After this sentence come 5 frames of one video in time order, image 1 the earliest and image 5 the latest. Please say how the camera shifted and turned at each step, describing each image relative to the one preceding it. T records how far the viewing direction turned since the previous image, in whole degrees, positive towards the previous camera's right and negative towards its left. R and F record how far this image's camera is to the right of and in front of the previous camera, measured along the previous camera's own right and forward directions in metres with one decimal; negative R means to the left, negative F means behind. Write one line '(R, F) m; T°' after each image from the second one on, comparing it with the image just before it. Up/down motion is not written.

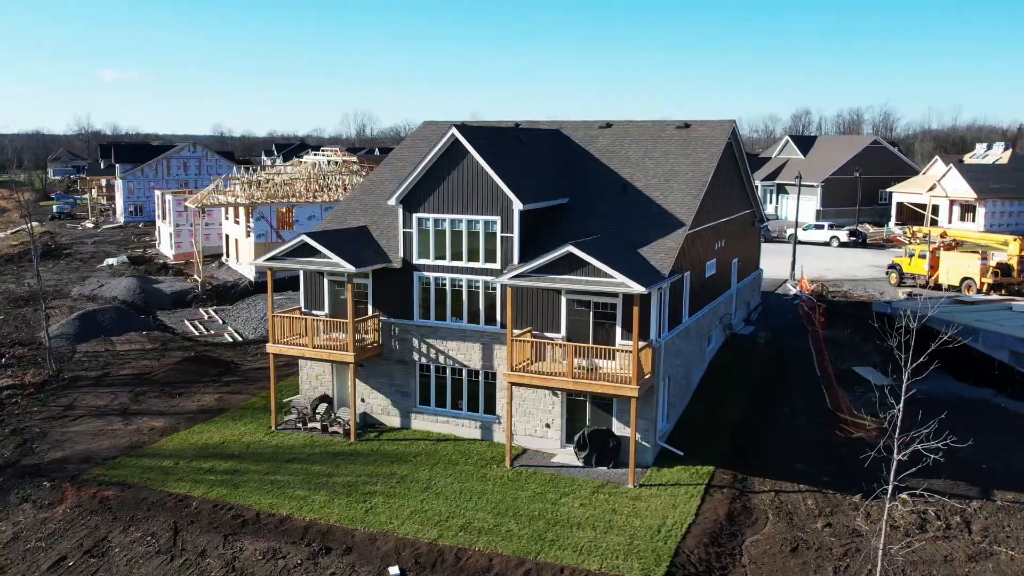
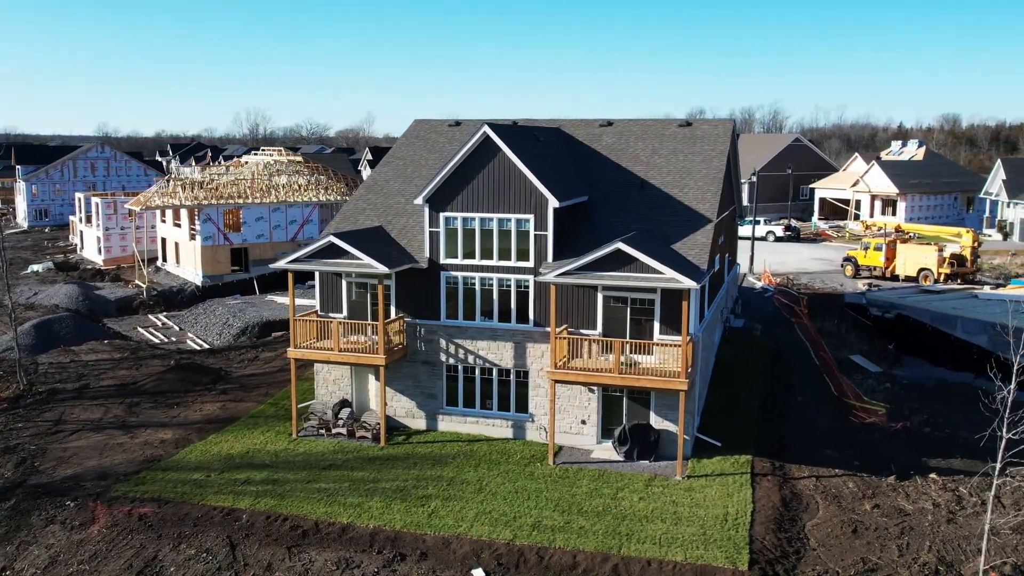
(-3.4, +0.2) m; +7°
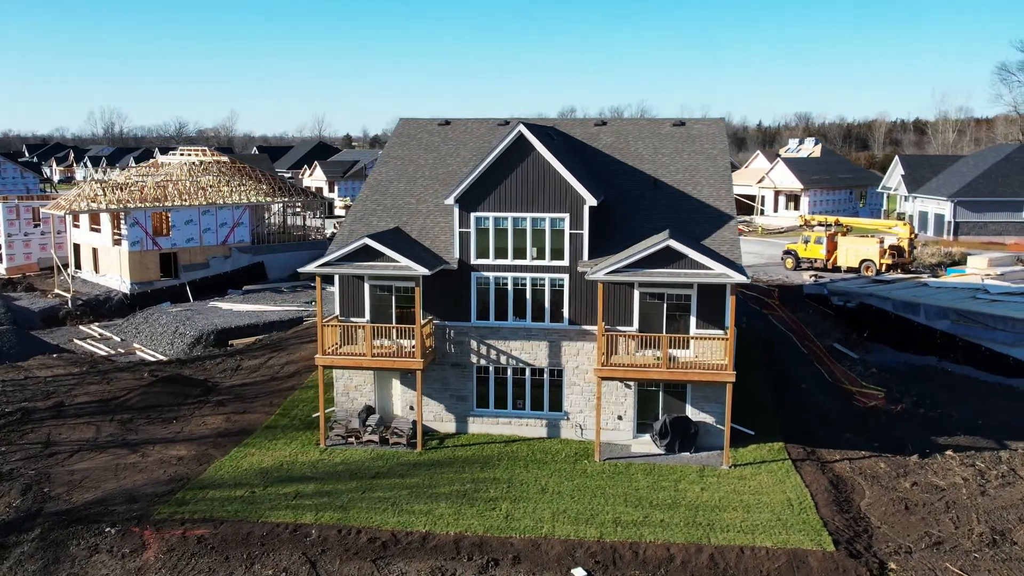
(-4.1, +0.4) m; +9°
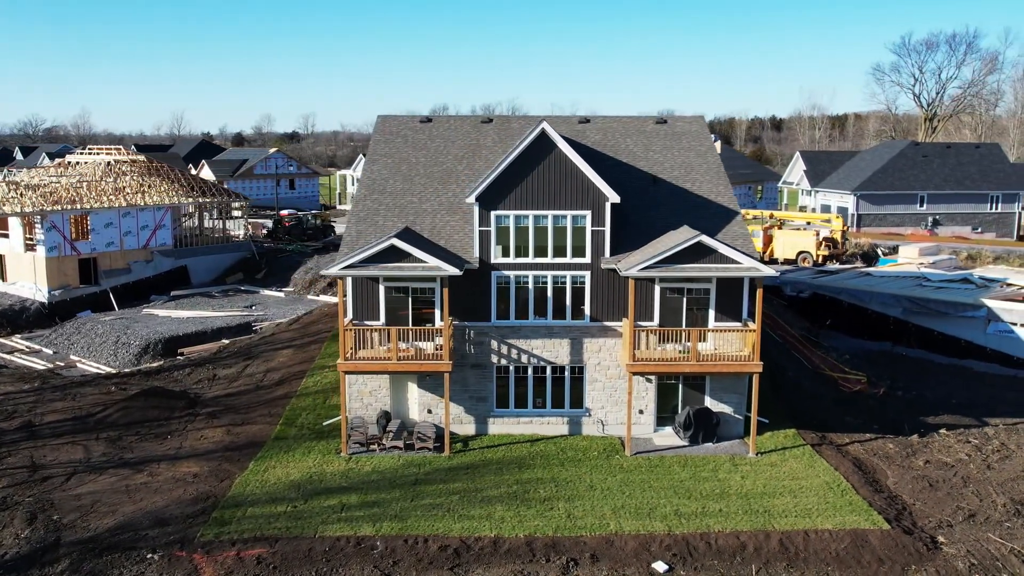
(-3.8, +0.5) m; +9°
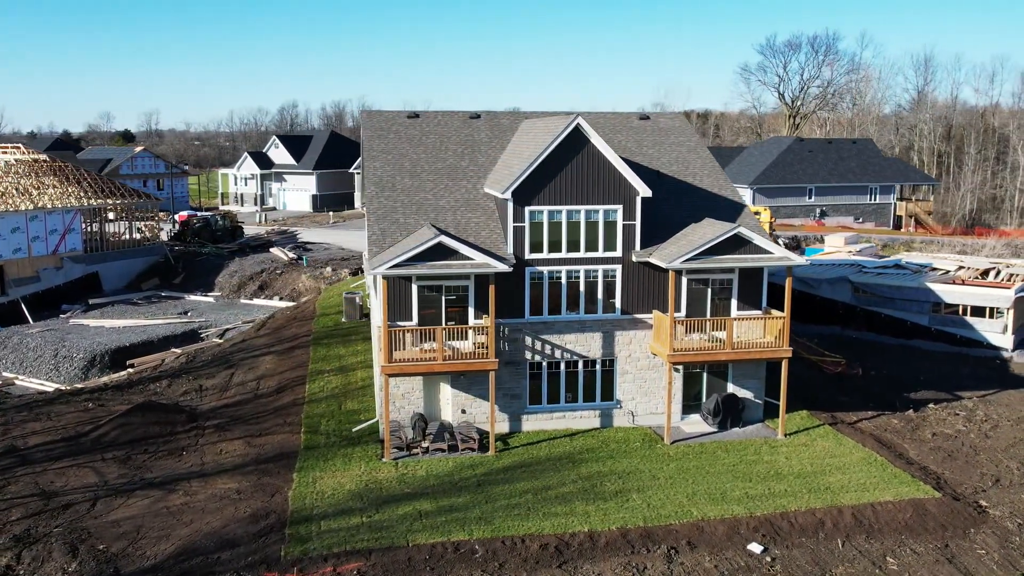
(-4.6, +0.5) m; +10°
